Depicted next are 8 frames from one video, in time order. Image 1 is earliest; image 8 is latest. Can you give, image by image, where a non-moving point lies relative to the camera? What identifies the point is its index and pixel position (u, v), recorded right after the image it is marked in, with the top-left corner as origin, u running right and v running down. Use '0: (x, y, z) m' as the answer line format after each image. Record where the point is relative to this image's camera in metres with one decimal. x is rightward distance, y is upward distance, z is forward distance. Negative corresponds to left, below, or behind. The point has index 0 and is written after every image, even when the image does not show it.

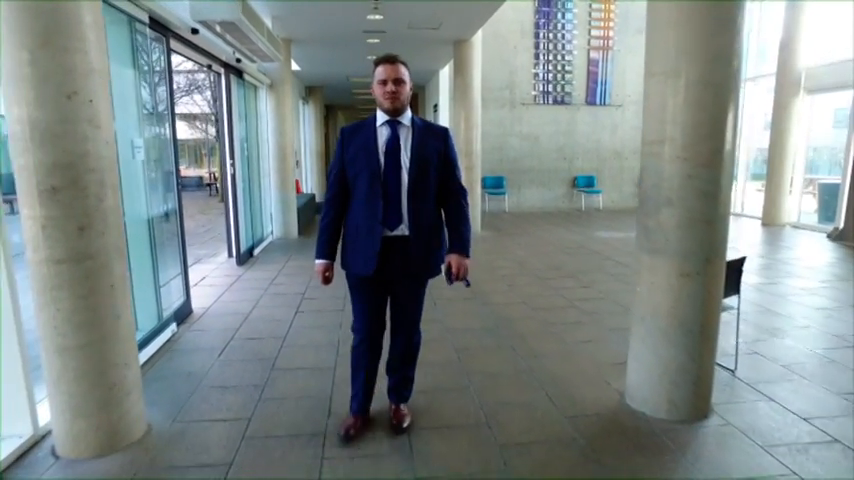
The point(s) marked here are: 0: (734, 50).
0: (+1.3, +0.8, +2.3) m
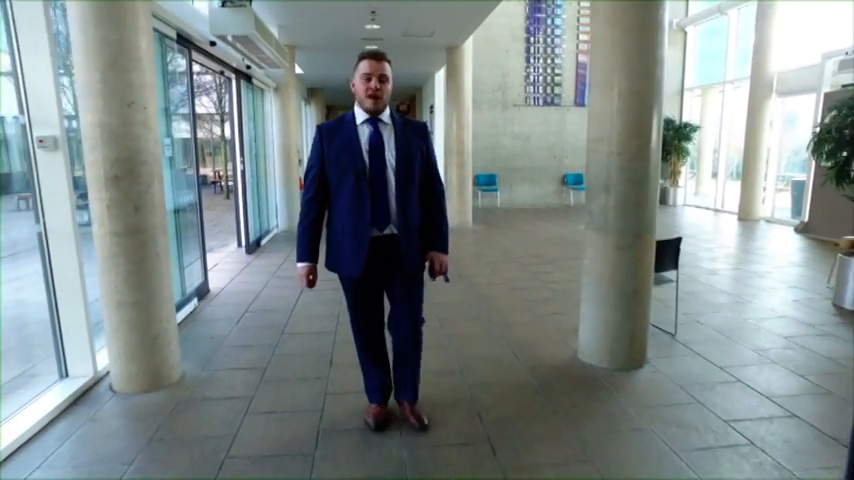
0: (+1.2, +0.9, +2.9) m
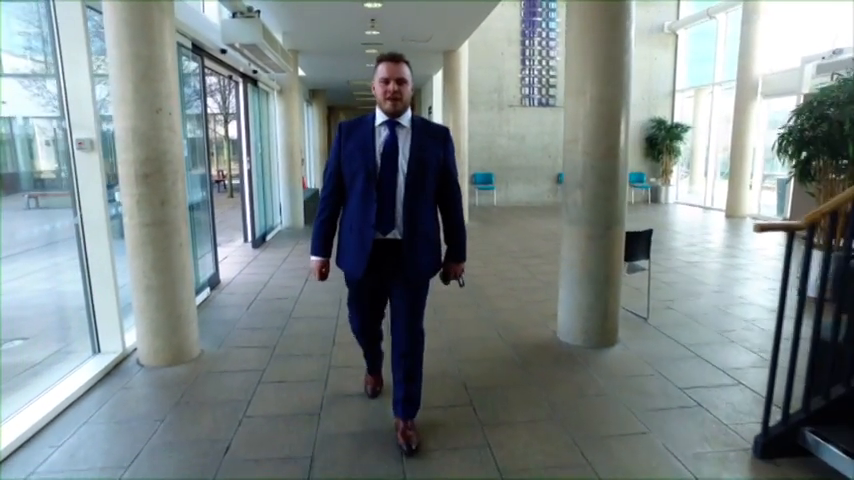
0: (+1.2, +1.0, +3.3) m
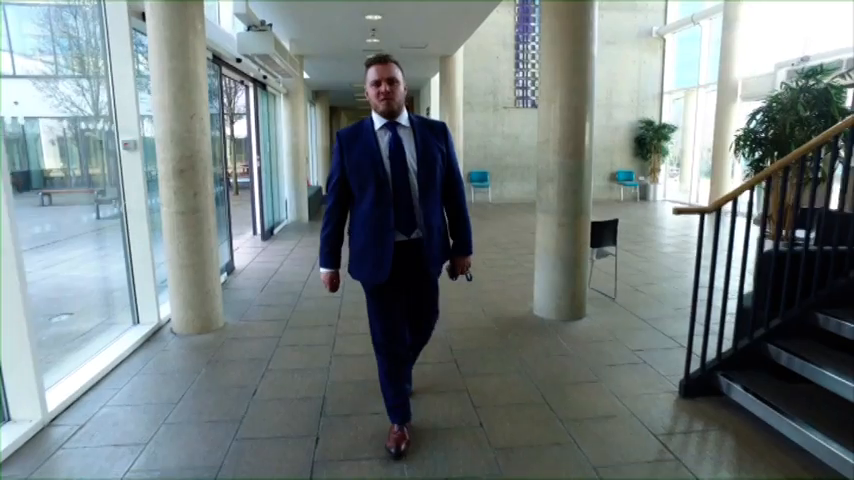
0: (+1.1, +1.1, +3.8) m
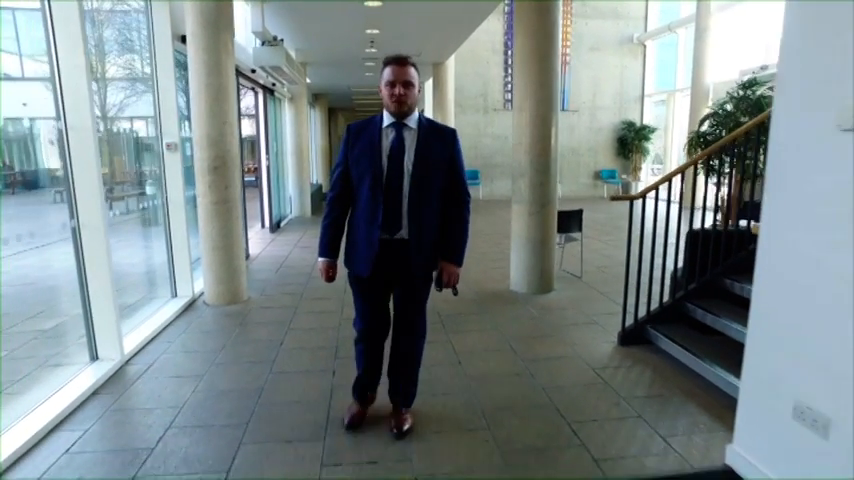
0: (+1.0, +1.2, +4.5) m
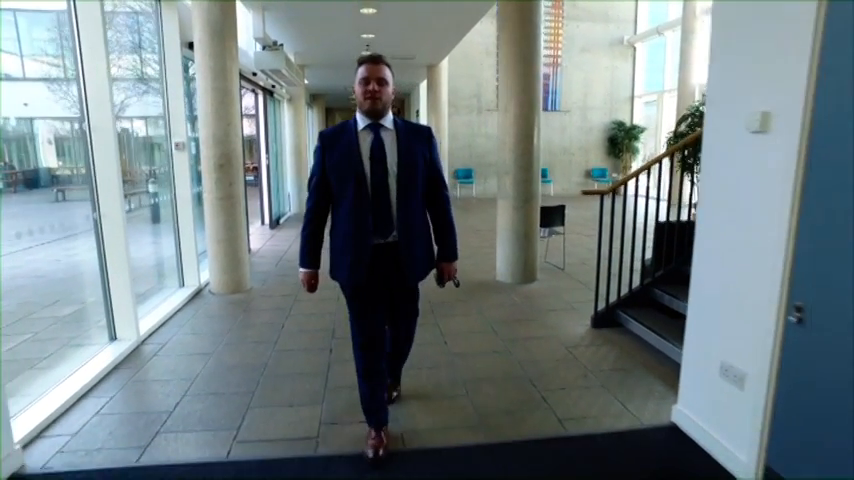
0: (+1.0, +1.2, +4.9) m
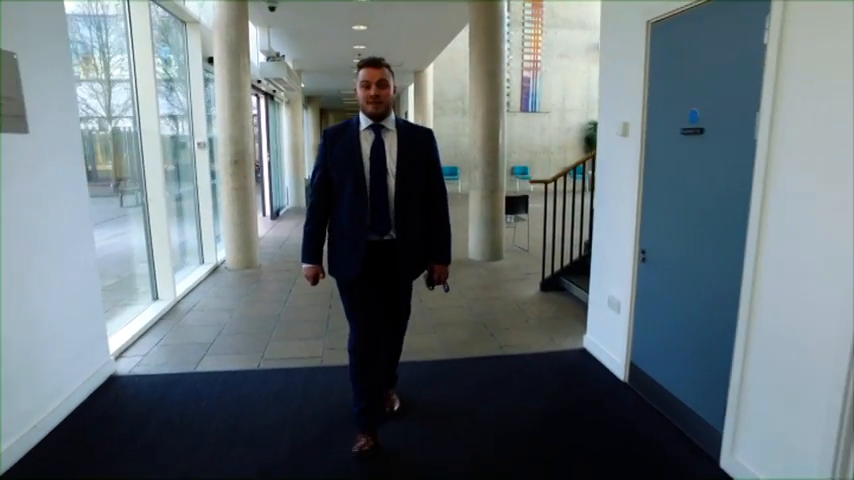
0: (+0.8, +1.4, +5.8) m
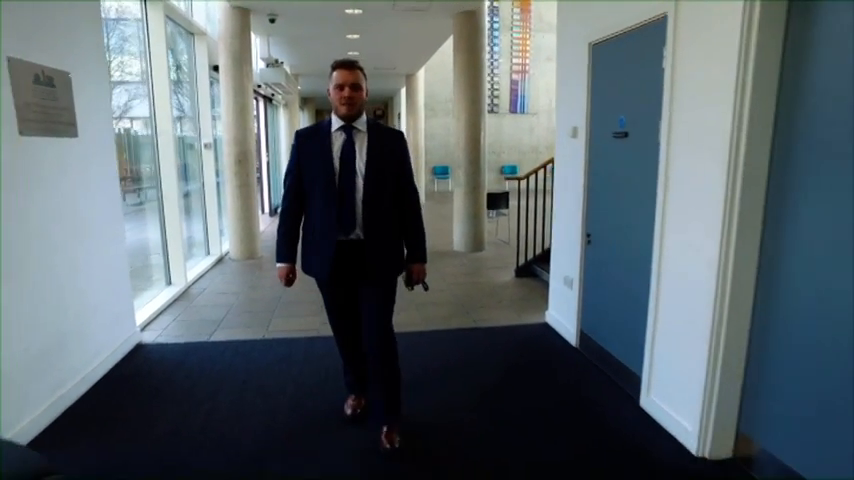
0: (+0.6, +1.5, +6.3) m
